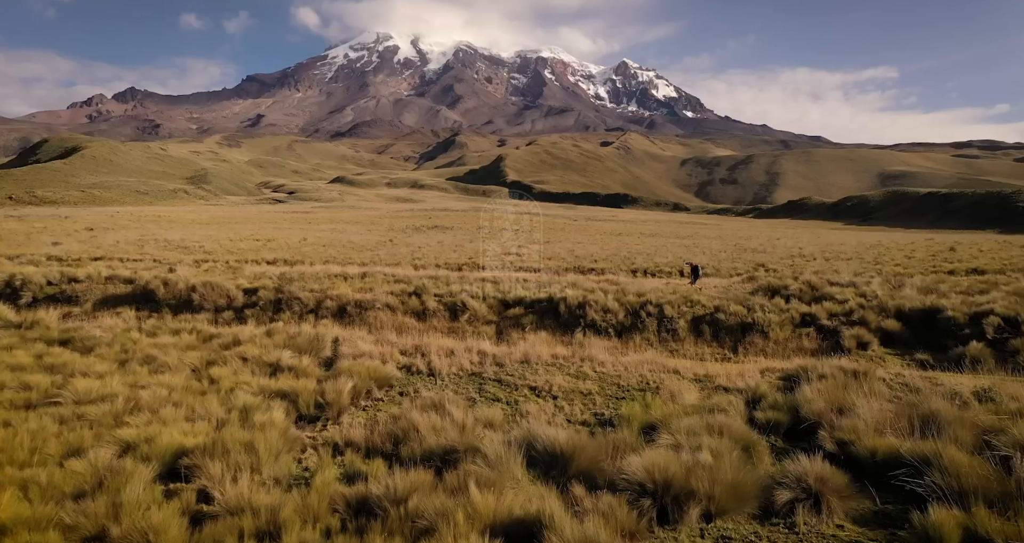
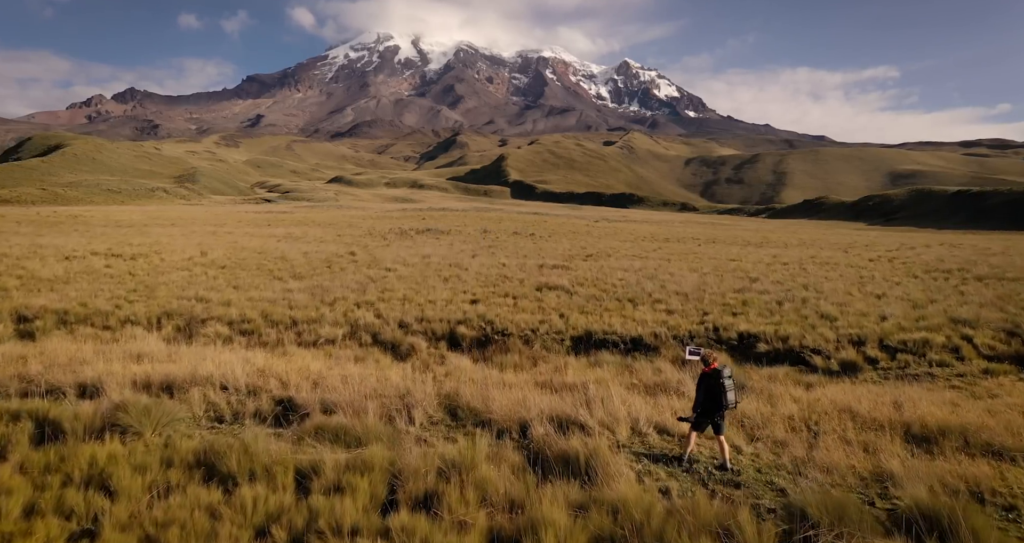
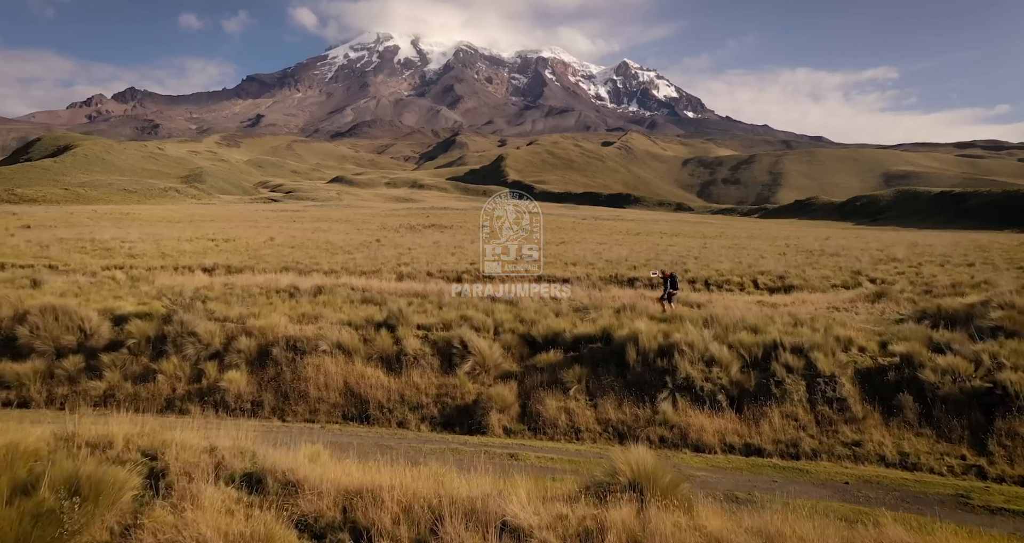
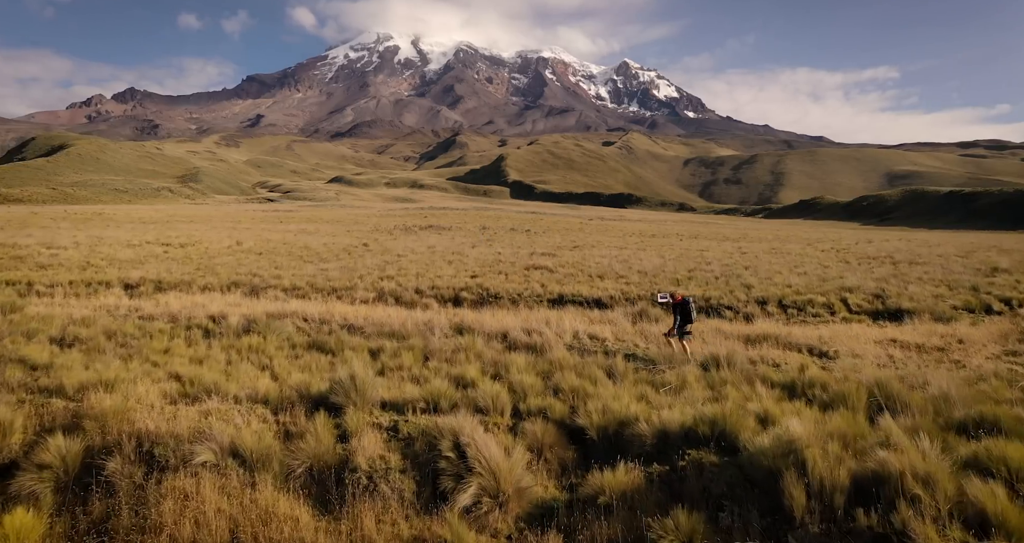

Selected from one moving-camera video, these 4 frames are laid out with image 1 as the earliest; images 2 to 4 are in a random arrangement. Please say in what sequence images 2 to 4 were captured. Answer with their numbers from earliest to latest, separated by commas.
3, 4, 2
